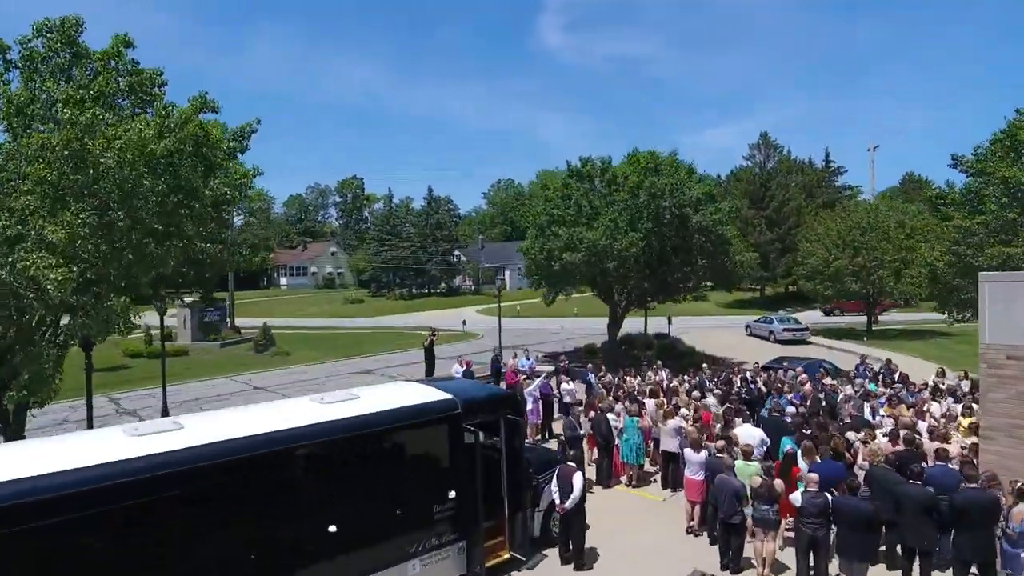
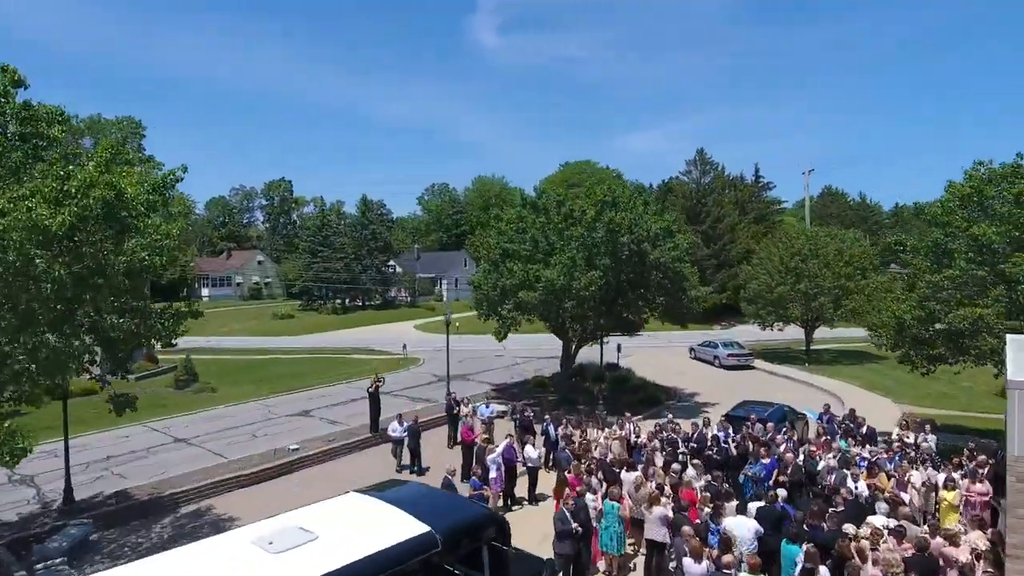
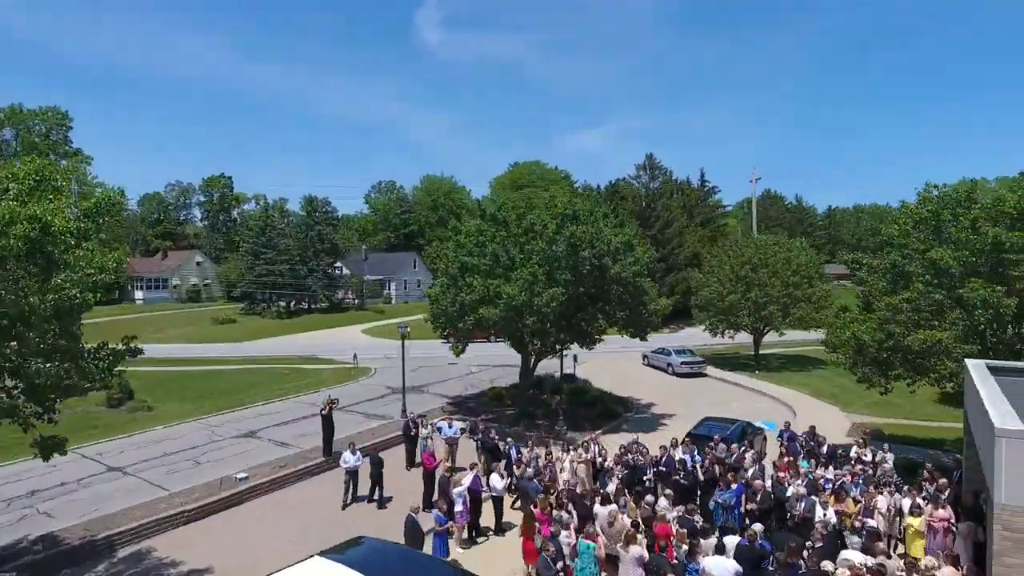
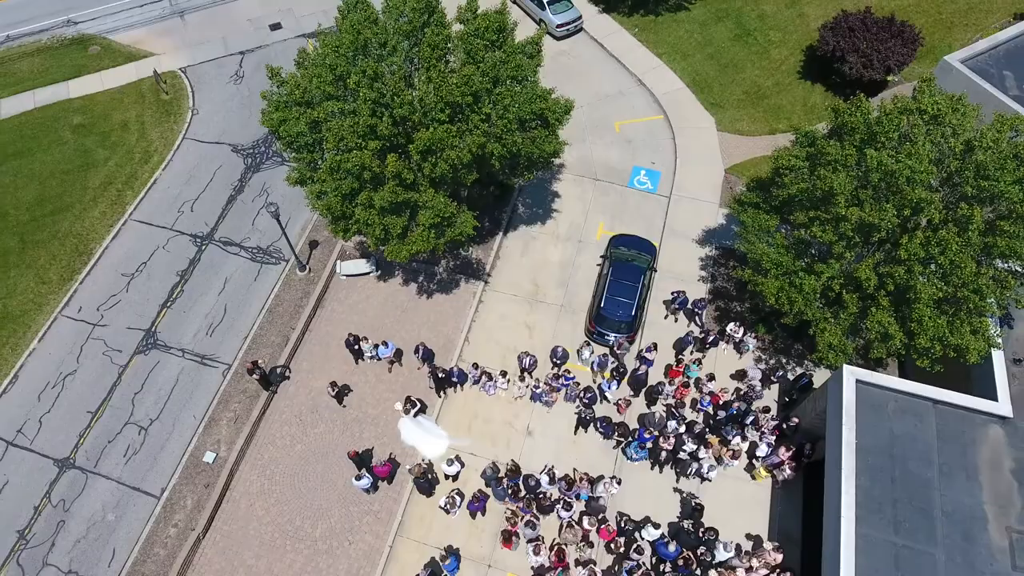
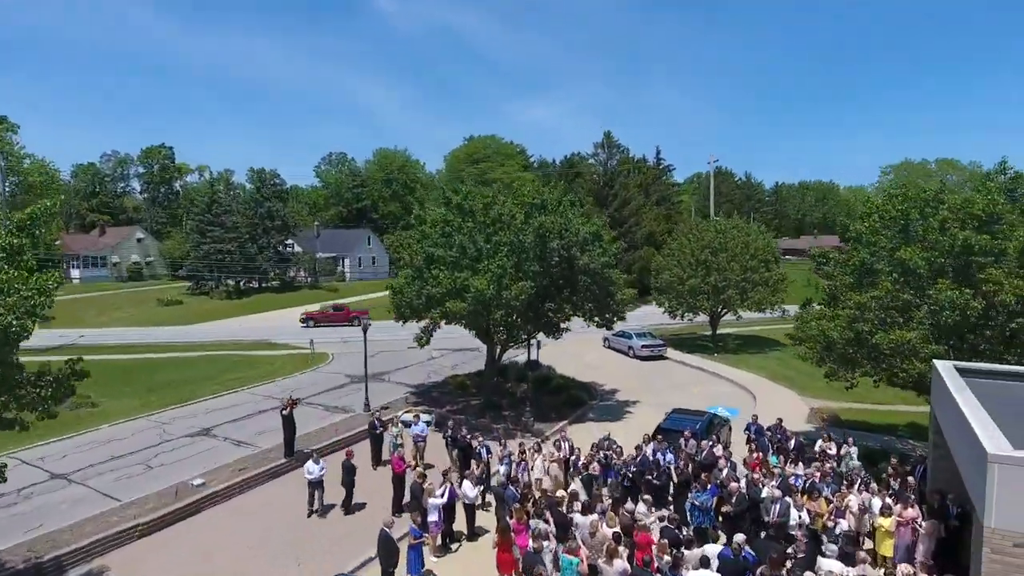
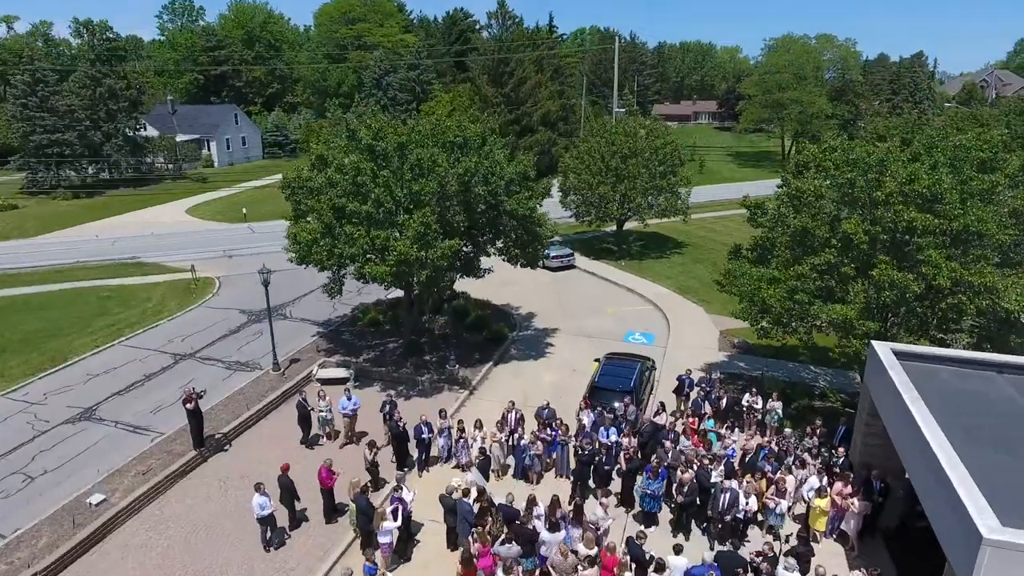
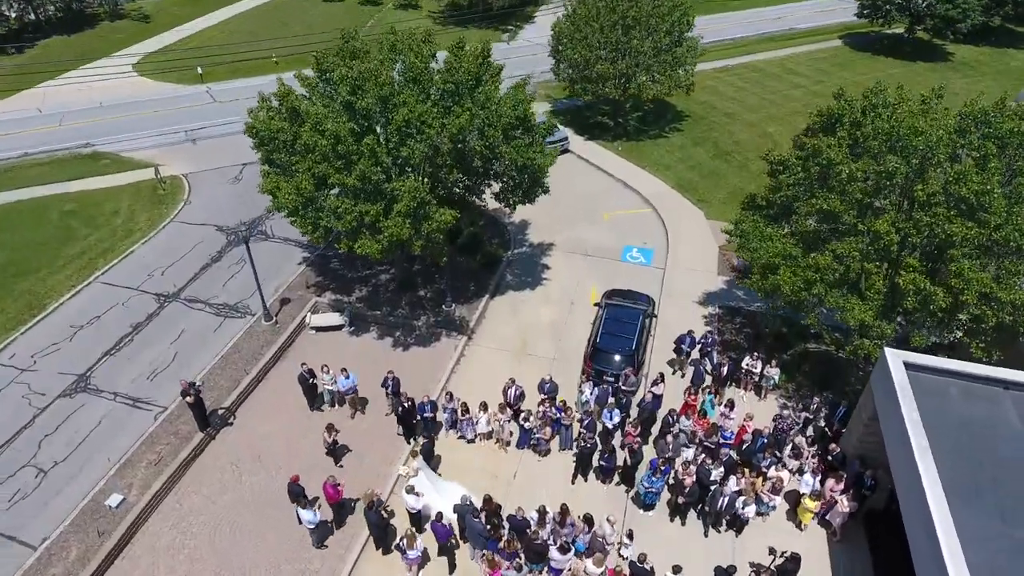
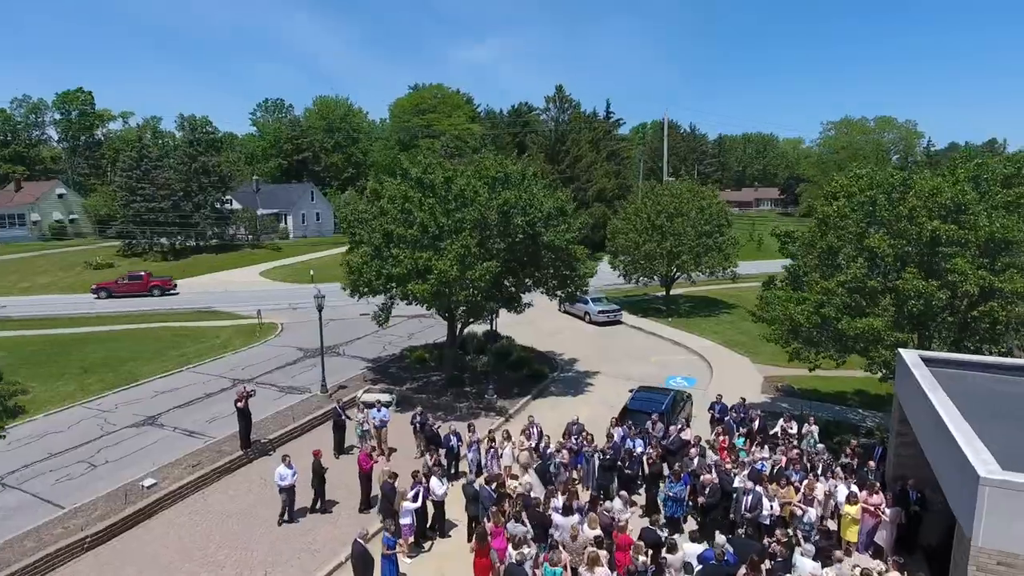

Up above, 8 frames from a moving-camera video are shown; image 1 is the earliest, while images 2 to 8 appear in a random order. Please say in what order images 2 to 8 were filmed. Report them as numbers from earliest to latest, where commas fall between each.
2, 3, 5, 8, 6, 7, 4
